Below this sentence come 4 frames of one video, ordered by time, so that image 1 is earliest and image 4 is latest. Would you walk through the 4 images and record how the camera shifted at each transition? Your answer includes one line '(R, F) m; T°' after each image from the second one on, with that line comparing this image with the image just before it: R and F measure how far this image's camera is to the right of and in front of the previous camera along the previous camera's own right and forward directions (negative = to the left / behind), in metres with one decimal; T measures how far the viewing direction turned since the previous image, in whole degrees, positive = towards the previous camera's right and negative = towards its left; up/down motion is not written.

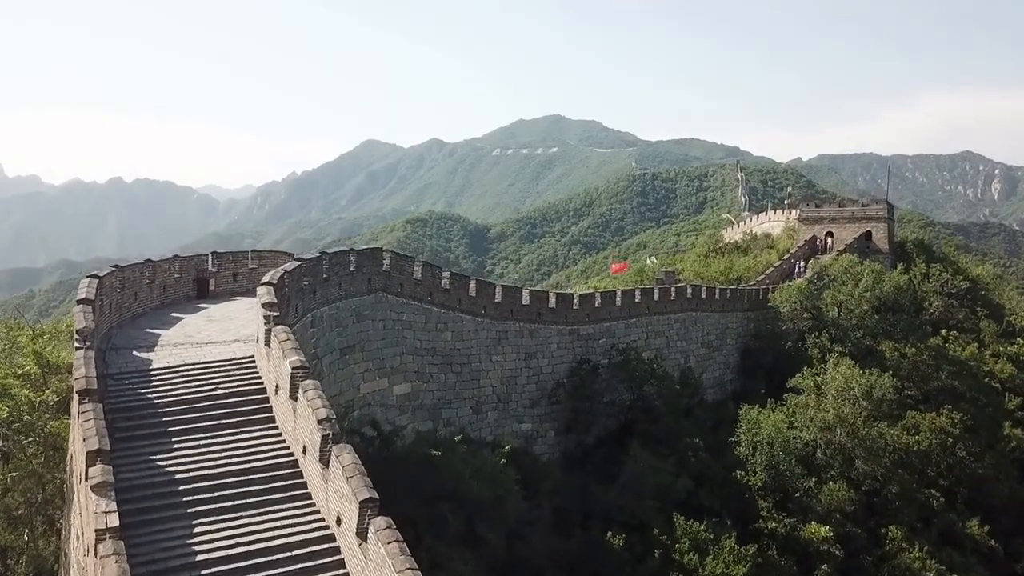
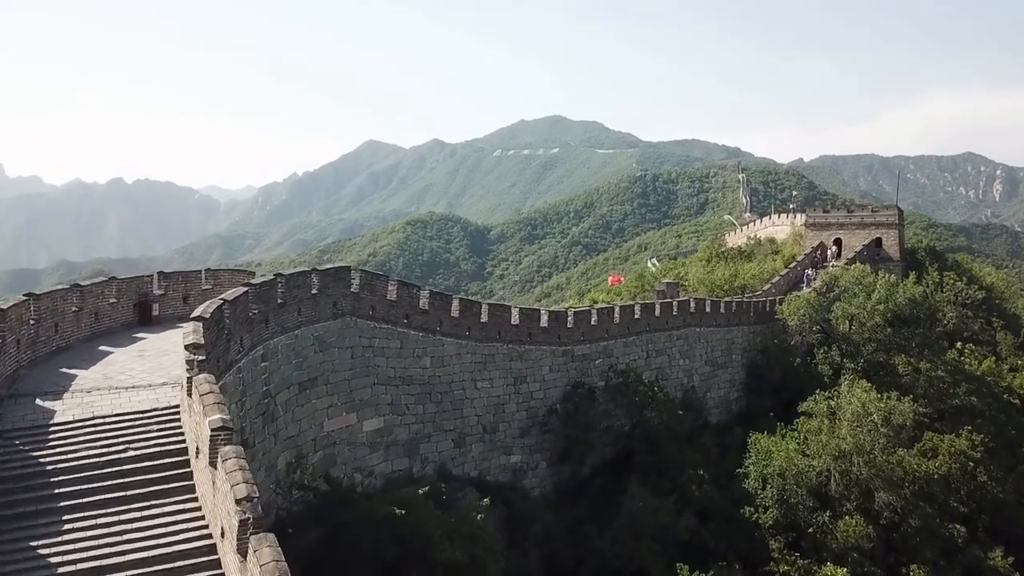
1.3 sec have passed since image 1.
(+0.2, +0.9) m; 0°
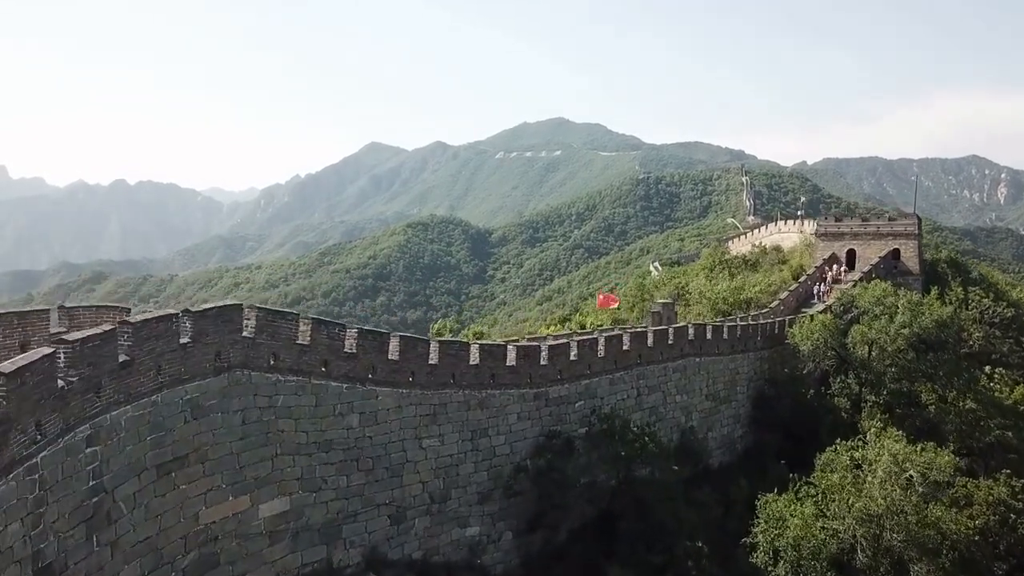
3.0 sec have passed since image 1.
(+0.5, +1.8) m; 0°
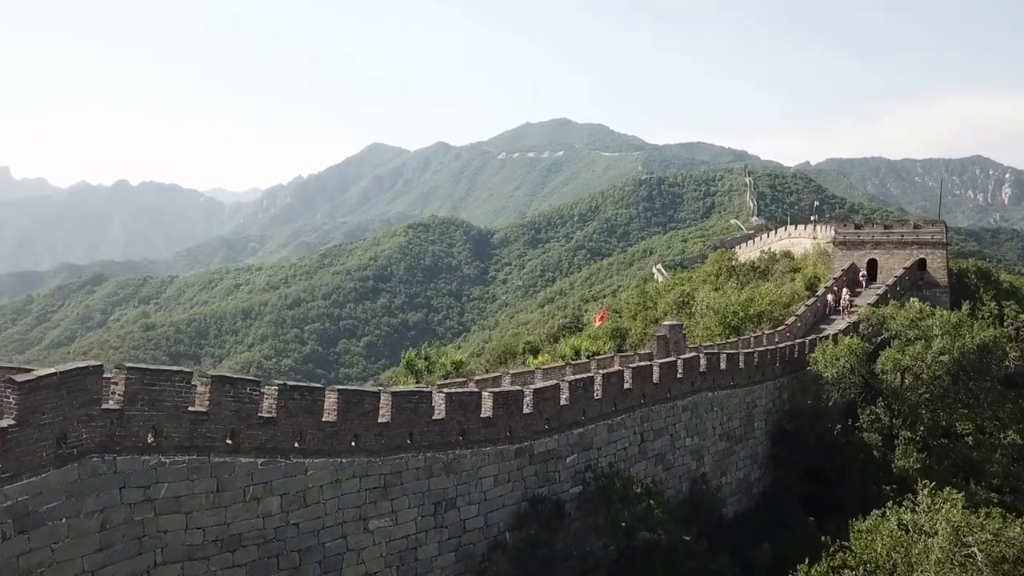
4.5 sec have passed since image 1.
(+0.3, +1.6) m; 0°
